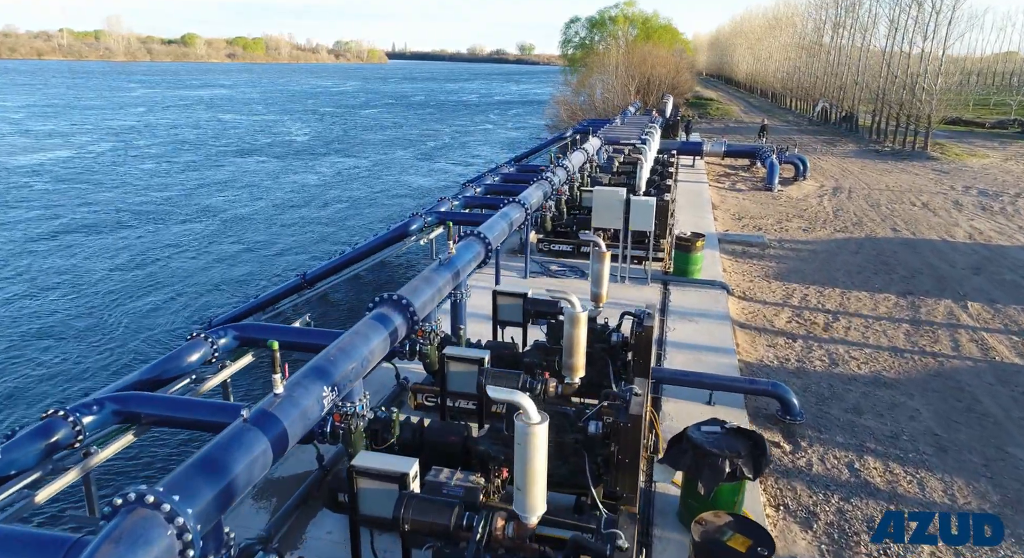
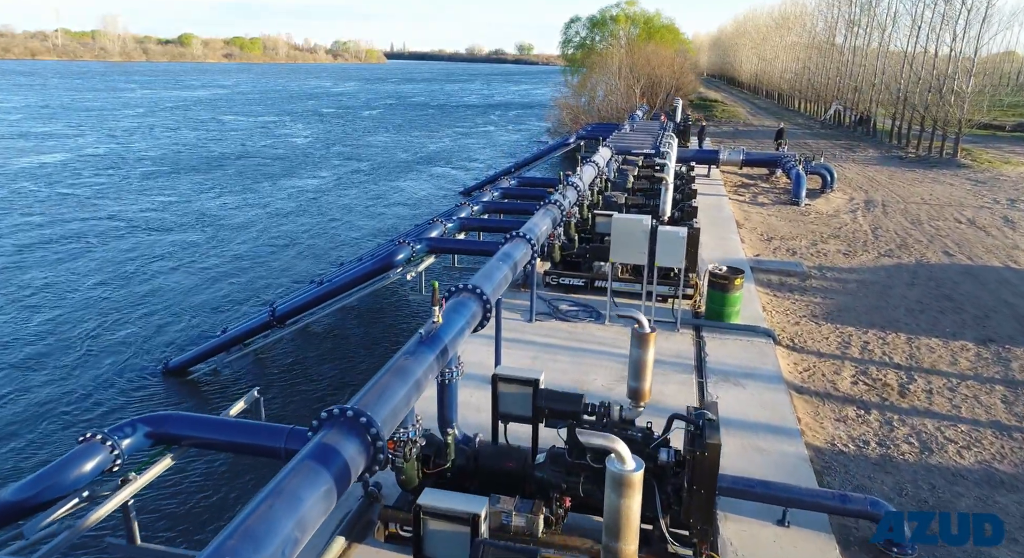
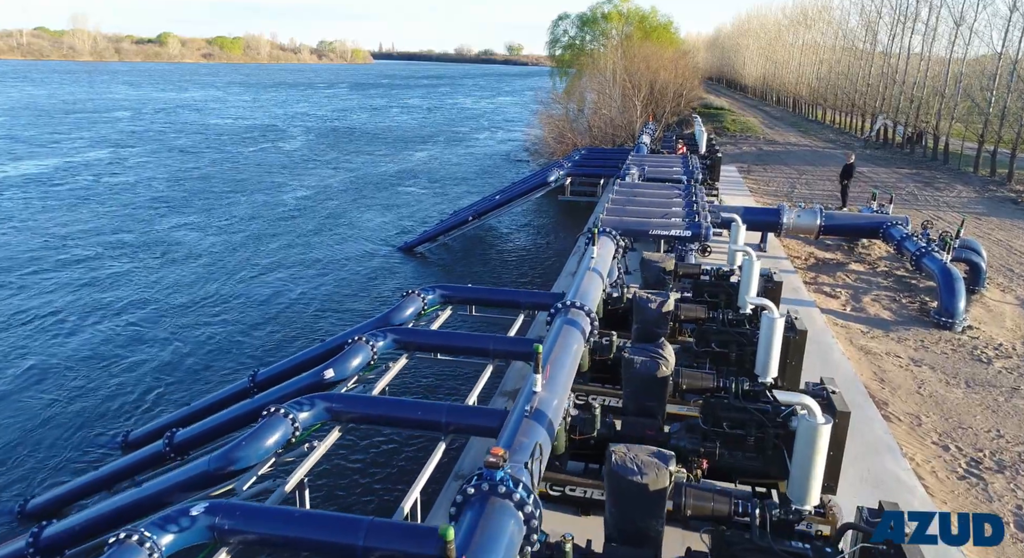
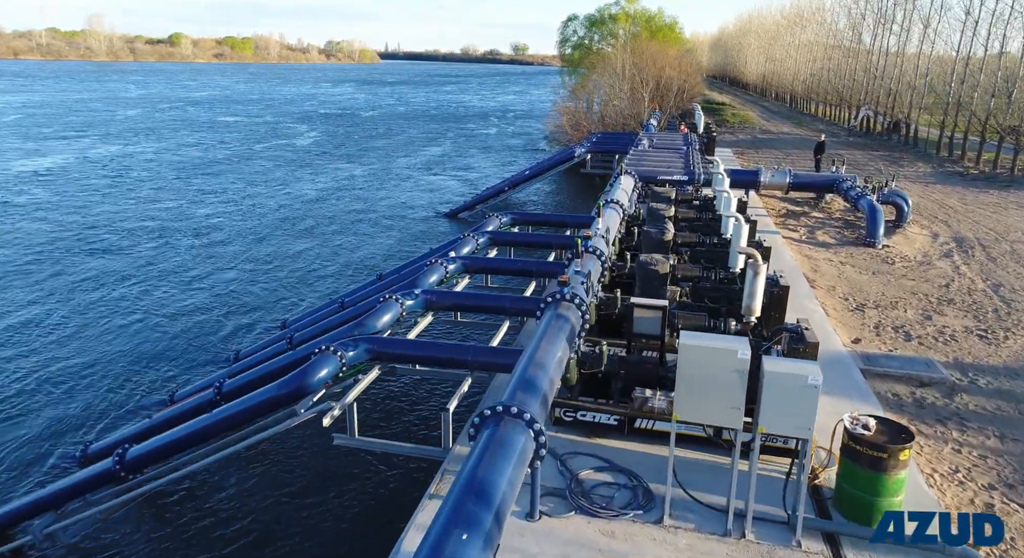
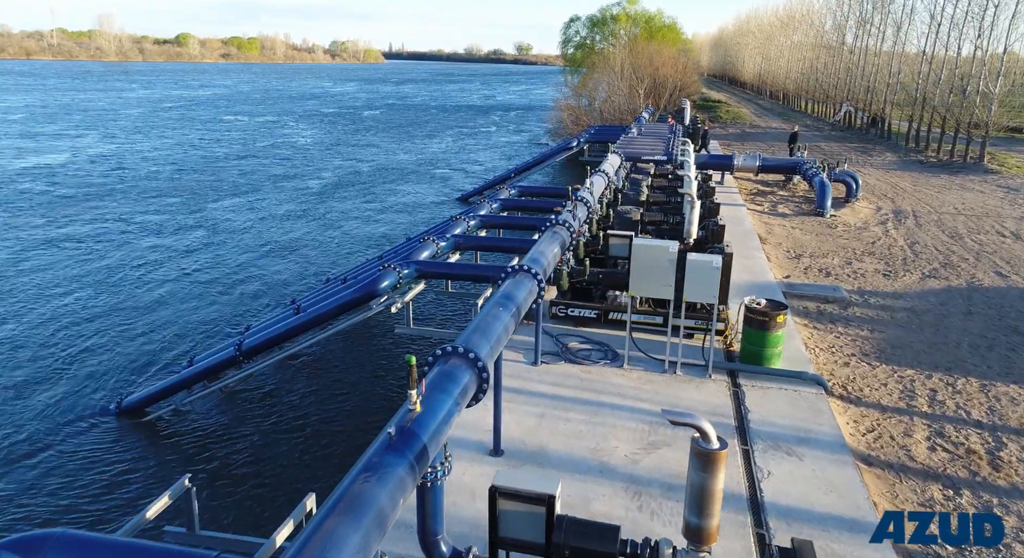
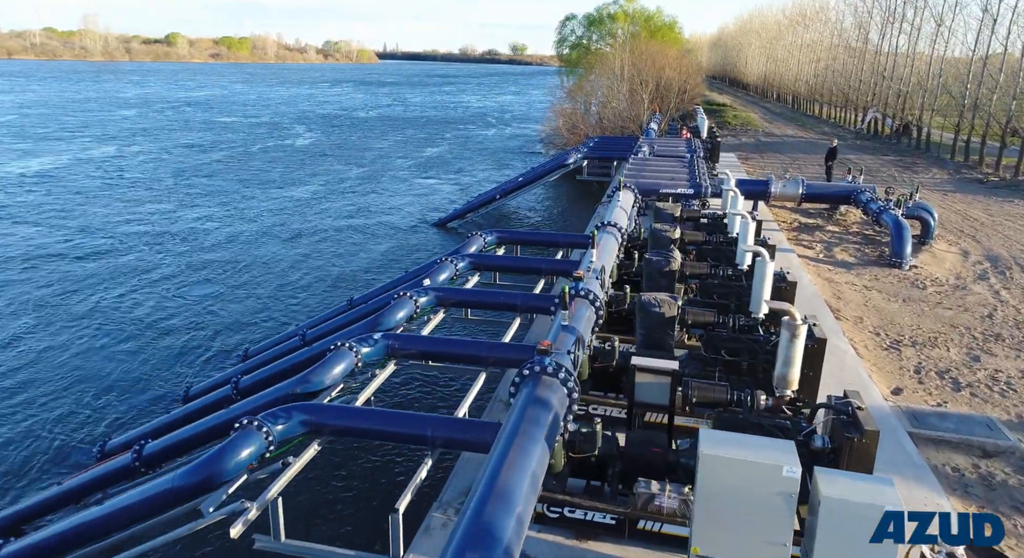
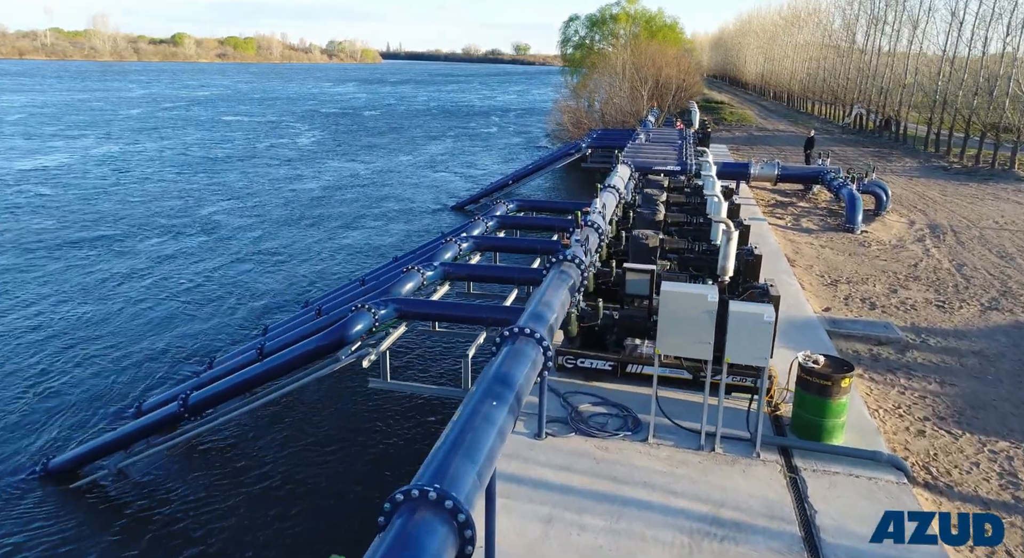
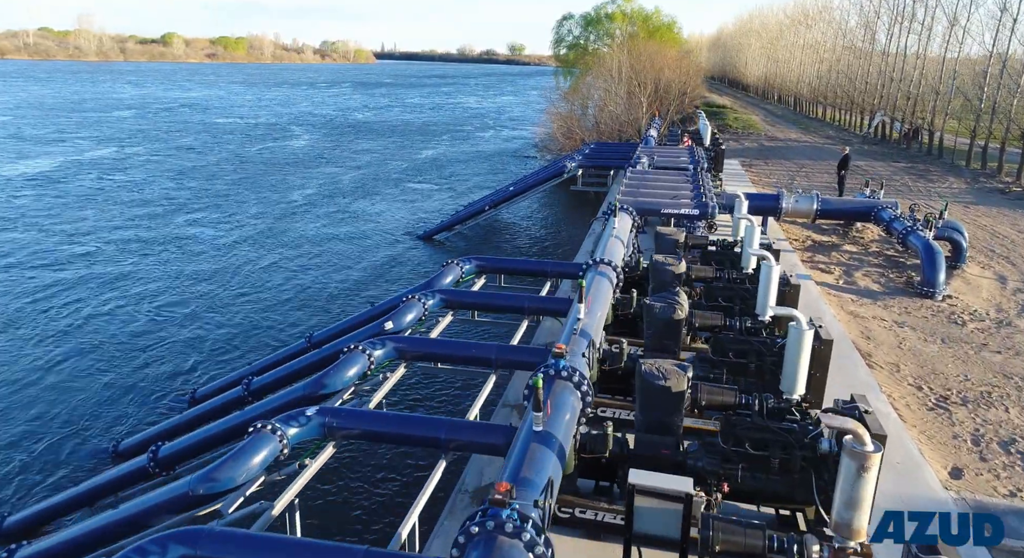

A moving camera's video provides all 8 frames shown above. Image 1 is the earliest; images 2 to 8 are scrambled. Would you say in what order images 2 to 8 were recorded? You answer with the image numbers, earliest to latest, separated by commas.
2, 5, 7, 4, 6, 8, 3
